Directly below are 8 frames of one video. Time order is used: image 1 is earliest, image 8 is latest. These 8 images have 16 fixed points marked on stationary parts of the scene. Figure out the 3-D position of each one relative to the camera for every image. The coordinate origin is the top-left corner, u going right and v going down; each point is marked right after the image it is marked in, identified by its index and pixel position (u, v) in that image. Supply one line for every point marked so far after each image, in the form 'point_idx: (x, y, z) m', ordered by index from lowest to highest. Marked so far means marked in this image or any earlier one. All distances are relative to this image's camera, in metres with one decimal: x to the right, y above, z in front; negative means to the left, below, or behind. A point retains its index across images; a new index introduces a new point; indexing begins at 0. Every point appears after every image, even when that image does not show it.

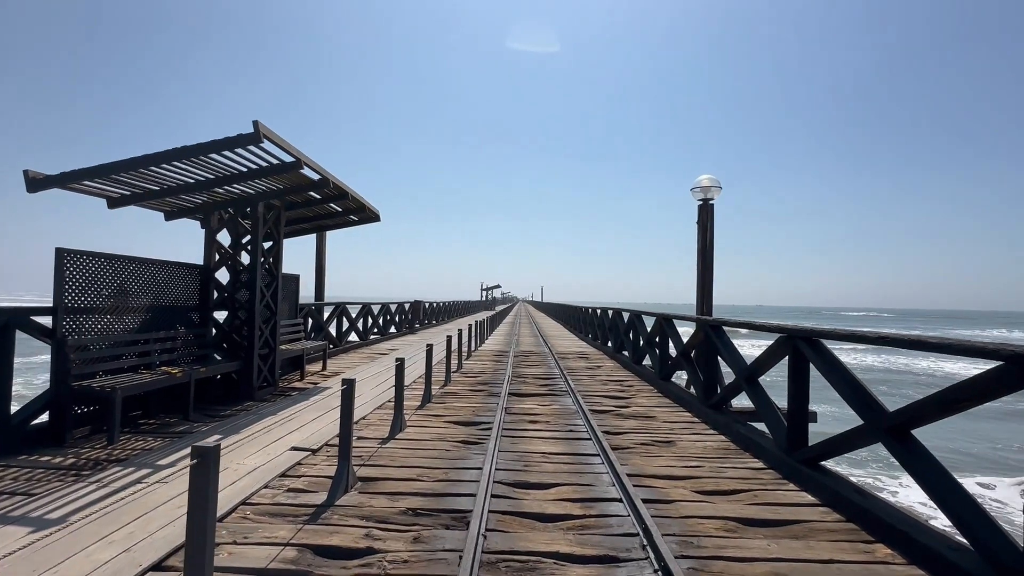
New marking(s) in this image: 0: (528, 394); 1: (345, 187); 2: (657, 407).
0: (+0.2, -1.7, +7.9) m
1: (-2.6, +1.5, +7.8) m
2: (+2.0, -1.7, +7.0) m
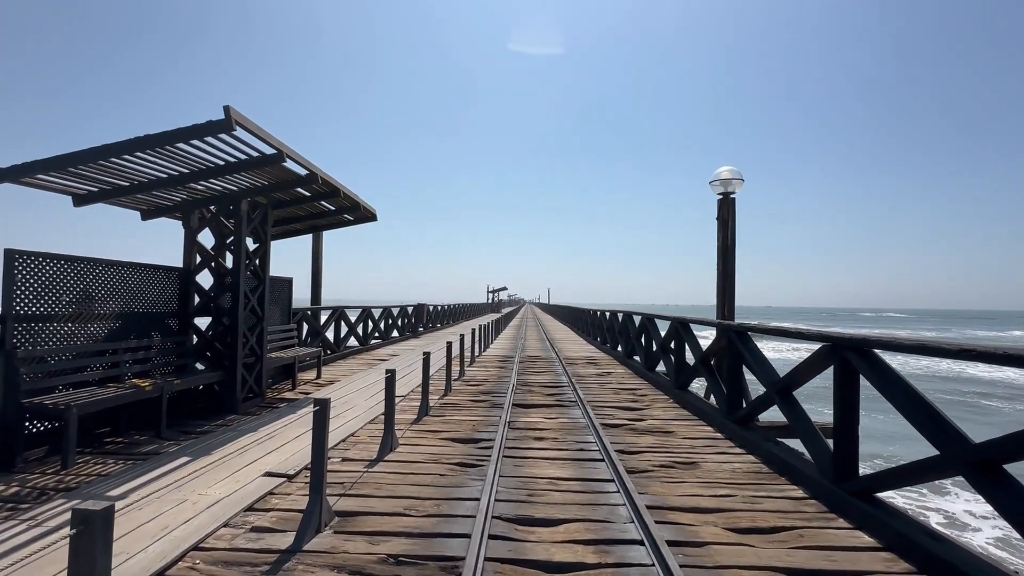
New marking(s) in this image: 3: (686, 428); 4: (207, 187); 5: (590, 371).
0: (+0.3, -1.7, +7.3) m
1: (-2.5, +1.5, +7.2) m
2: (+2.1, -1.7, +6.4) m
3: (+2.1, -1.7, +6.0) m
4: (-3.8, +1.3, +6.3) m
5: (+1.7, -1.8, +10.7) m
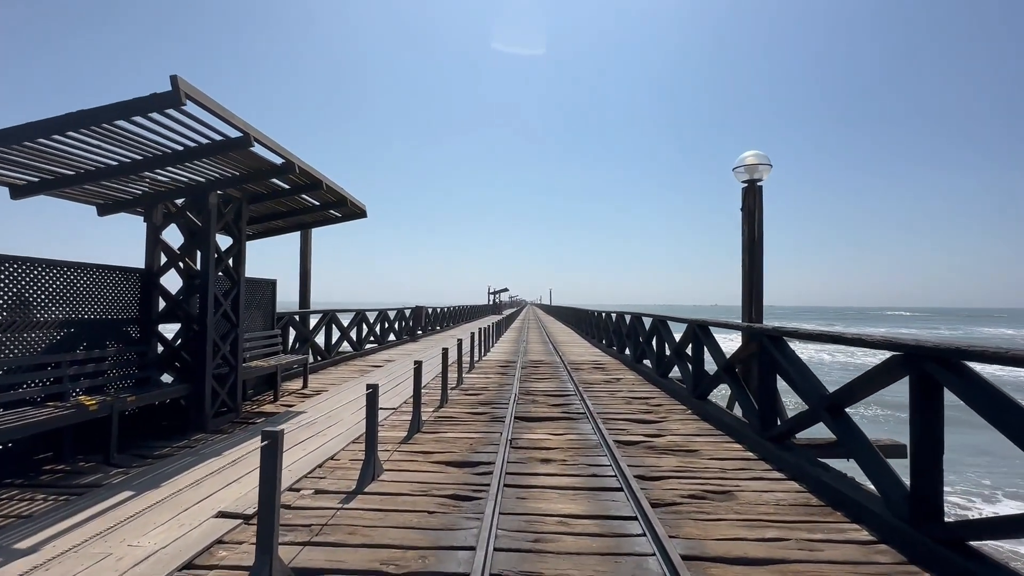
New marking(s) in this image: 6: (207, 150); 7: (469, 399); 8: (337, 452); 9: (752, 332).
0: (+0.3, -1.7, +6.6) m
1: (-2.5, +1.5, +6.5) m
2: (+2.1, -1.7, +5.7) m
3: (+2.1, -1.7, +5.3) m
4: (-3.8, +1.2, +5.6) m
5: (+1.7, -1.8, +9.9) m
6: (-3.0, +1.3, +4.9) m
7: (-0.7, -1.7, +7.8) m
8: (-1.7, -1.6, +5.0) m
9: (+2.6, -0.5, +5.4) m
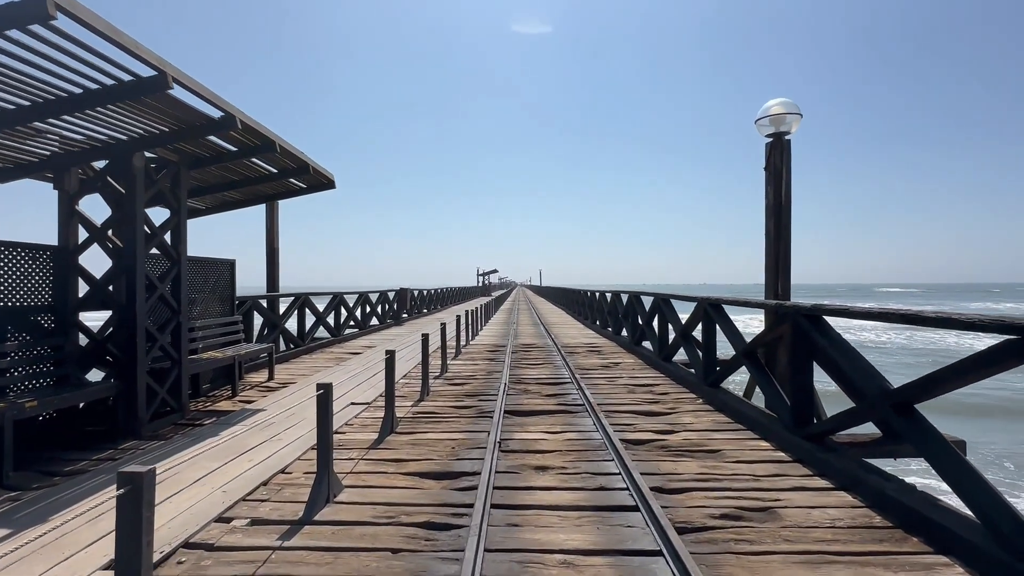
0: (+0.2, -1.4, +5.8) m
1: (-2.7, +1.7, +5.6) m
2: (+2.0, -1.4, +4.9) m
3: (+2.0, -1.4, +4.5) m
4: (-4.0, +1.4, +4.6) m
5: (+1.5, -1.4, +9.2) m
6: (-3.1, +1.5, +3.9) m
7: (-0.8, -1.4, +7.0) m
8: (-1.8, -1.4, +4.2) m
9: (+2.5, -0.2, +4.6) m
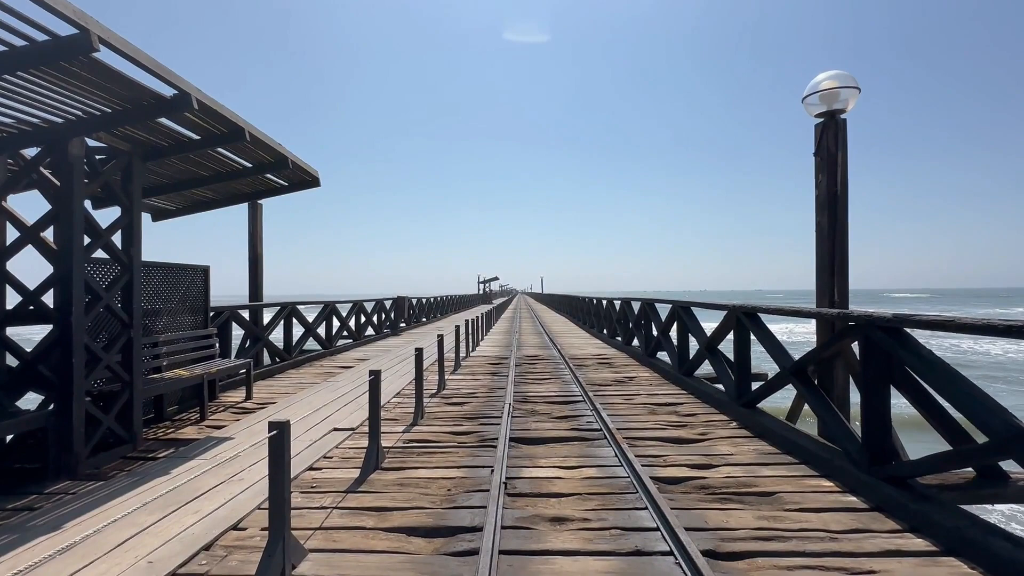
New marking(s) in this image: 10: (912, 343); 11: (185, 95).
0: (+0.3, -1.5, +5.0) m
1: (-2.6, +1.6, +4.8) m
2: (+2.1, -1.5, +4.1) m
3: (+2.1, -1.5, +3.7) m
4: (-3.9, +1.3, +3.9) m
5: (+1.6, -1.5, +8.4) m
6: (-3.1, +1.4, +3.2) m
7: (-0.8, -1.5, +6.2) m
8: (-1.8, -1.5, +3.4) m
9: (+2.5, -0.2, +3.8) m
10: (+2.6, -0.4, +3.3) m
11: (-2.7, +1.6, +4.1) m
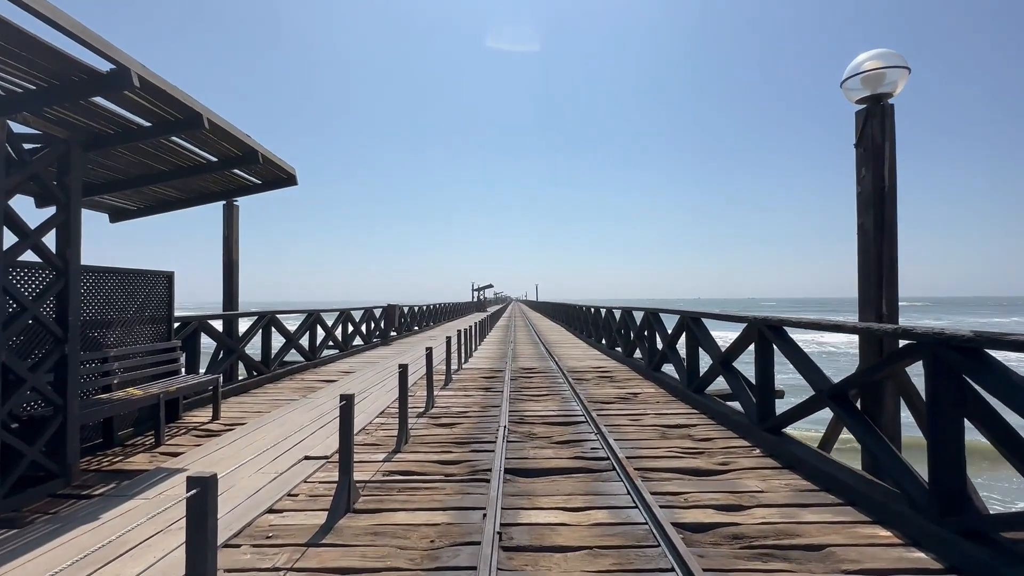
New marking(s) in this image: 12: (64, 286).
0: (+0.2, -1.6, +4.3) m
1: (-2.7, +1.5, +4.2) m
2: (+2.0, -1.5, +3.5) m
3: (+2.1, -1.5, +3.1) m
4: (-3.9, +1.3, +3.3) m
5: (+1.5, -1.6, +7.7) m
6: (-3.1, +1.4, +2.6) m
7: (-0.8, -1.6, +5.5) m
8: (-1.8, -1.6, +2.7) m
9: (+2.5, -0.3, +3.2) m
10: (+2.6, -0.4, +2.7) m
11: (-2.7, +1.5, +3.5) m
12: (-3.7, 0.0, +4.2) m
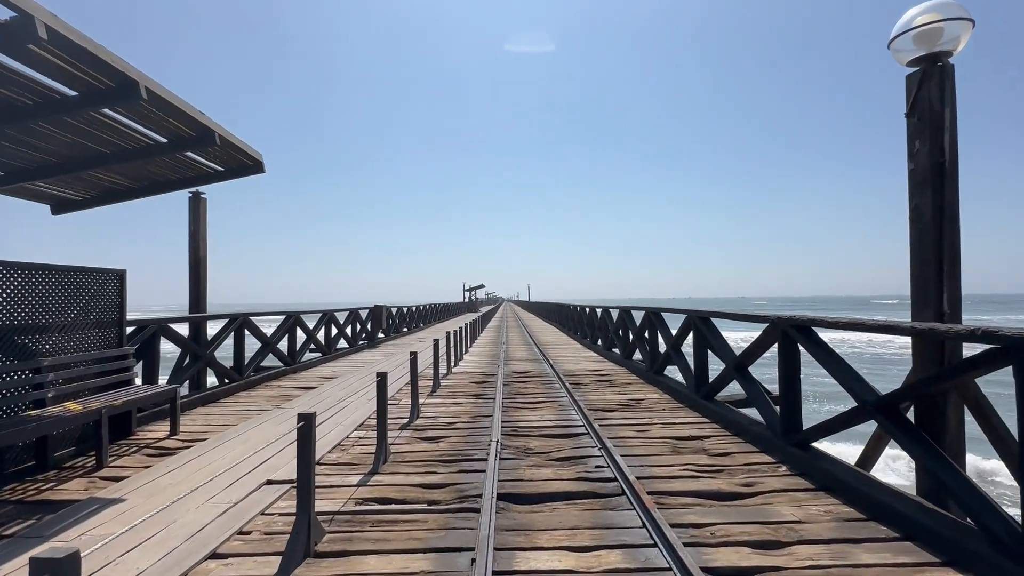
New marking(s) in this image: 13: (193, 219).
0: (+0.2, -1.6, +3.7) m
1: (-2.7, +1.6, +3.5) m
2: (+2.0, -1.5, +2.9) m
3: (+2.0, -1.5, +2.5) m
4: (-4.0, +1.3, +2.6) m
5: (+1.4, -1.6, +7.1) m
6: (-3.1, +1.4, +1.9) m
7: (-0.9, -1.6, +4.9) m
8: (-1.8, -1.5, +2.1) m
9: (+2.5, -0.3, +2.6) m
10: (+2.6, -0.4, +2.2) m
11: (-2.8, +1.5, +2.9) m
12: (-3.8, 0.0, +3.5) m
13: (-4.9, +1.1, +7.8) m
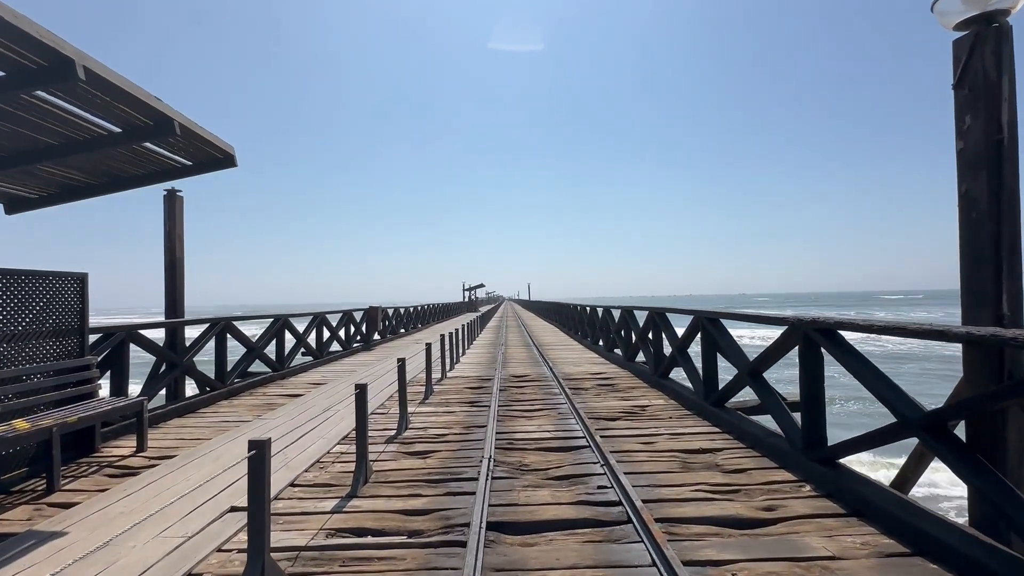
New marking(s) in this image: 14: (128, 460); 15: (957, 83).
0: (+0.1, -1.6, +3.3) m
1: (-2.8, +1.5, +3.1) m
2: (+1.9, -1.5, +2.5) m
3: (+2.0, -1.5, +2.1) m
4: (-4.1, +1.2, +2.1) m
5: (+1.3, -1.6, +6.7) m
6: (-3.2, +1.4, +1.5) m
7: (-0.9, -1.6, +4.5) m
8: (-1.9, -1.6, +1.6) m
9: (+2.4, -0.3, +2.2) m
10: (+2.5, -0.4, +1.7) m
11: (-2.8, +1.5, +2.4) m
12: (-3.8, 0.0, +3.1) m
13: (-5.0, +1.0, +7.4) m
14: (-3.8, -1.7, +5.0) m
15: (+2.5, +1.2, +2.8) m
